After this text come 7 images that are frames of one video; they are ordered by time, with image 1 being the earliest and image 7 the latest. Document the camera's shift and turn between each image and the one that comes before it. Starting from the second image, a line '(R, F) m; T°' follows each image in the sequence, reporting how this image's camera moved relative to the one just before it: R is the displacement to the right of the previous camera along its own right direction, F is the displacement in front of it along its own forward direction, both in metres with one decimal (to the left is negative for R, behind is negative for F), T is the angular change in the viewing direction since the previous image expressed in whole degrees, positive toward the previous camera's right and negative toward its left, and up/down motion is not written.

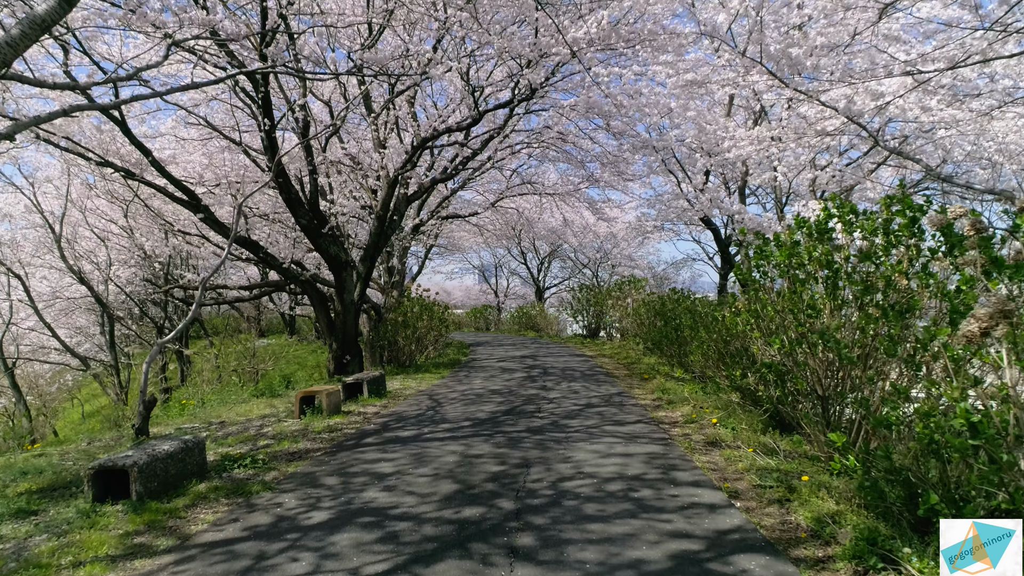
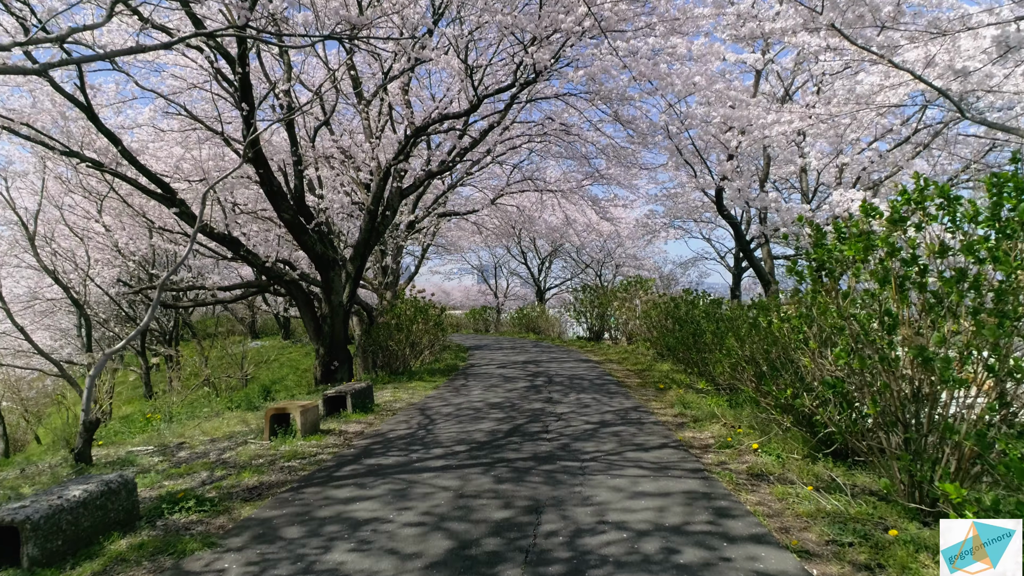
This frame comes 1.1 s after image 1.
(0.0, +0.9) m; 0°
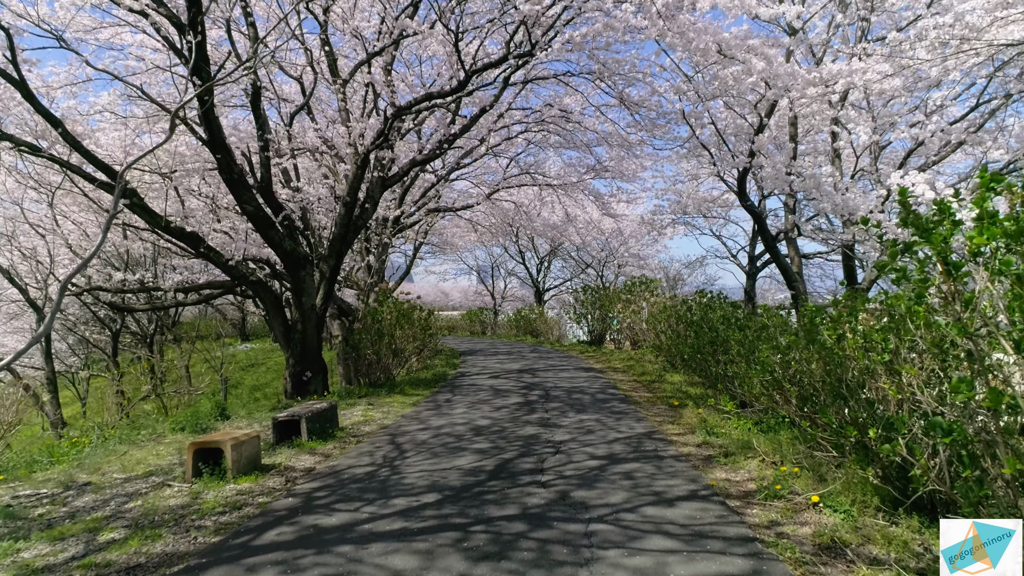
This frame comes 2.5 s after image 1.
(+0.1, +1.2) m; 0°
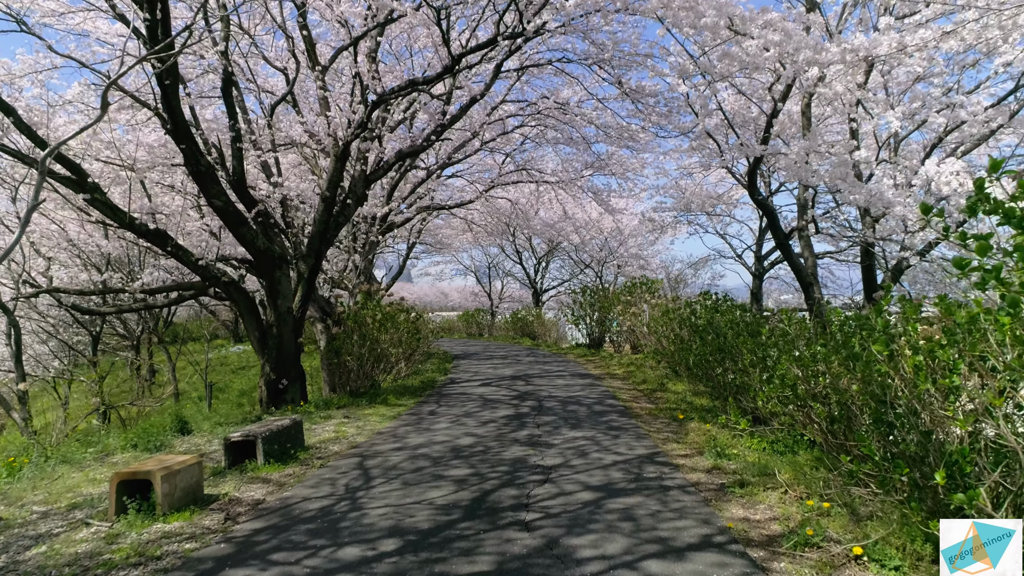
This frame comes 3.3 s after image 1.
(+0.1, +0.7) m; 0°
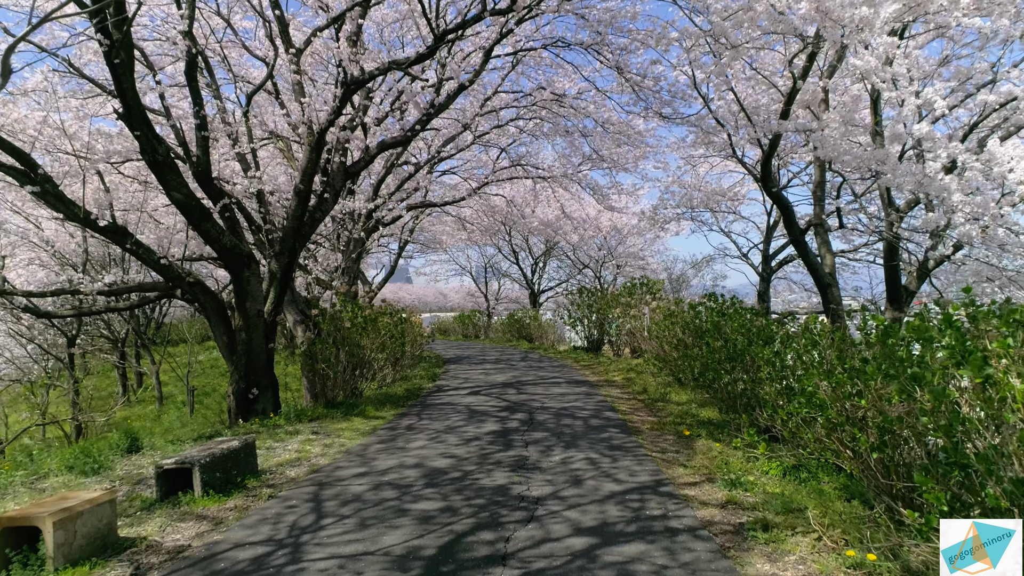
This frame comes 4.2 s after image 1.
(+0.2, +0.7) m; 0°
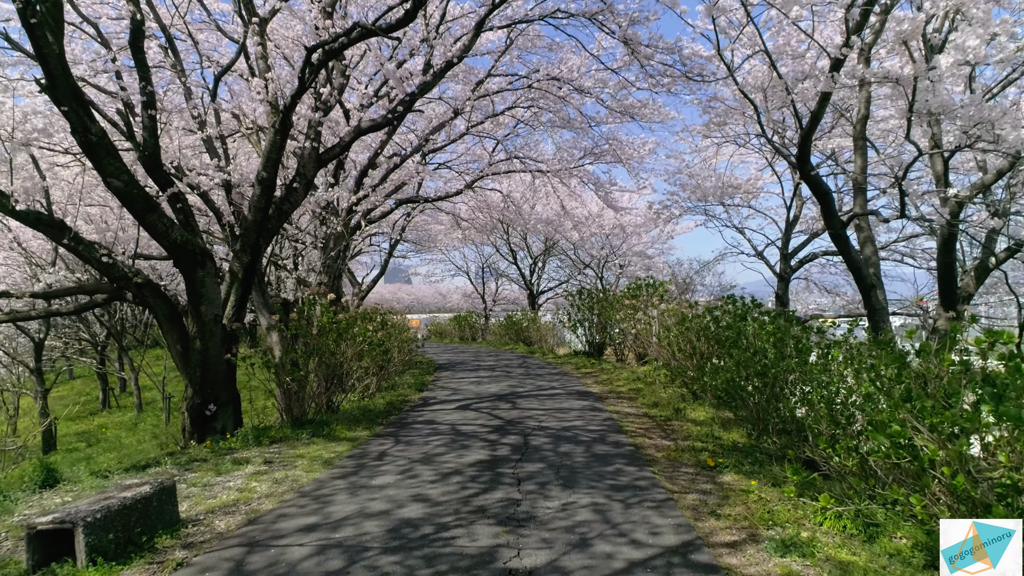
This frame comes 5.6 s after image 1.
(+0.1, +1.1) m; 0°
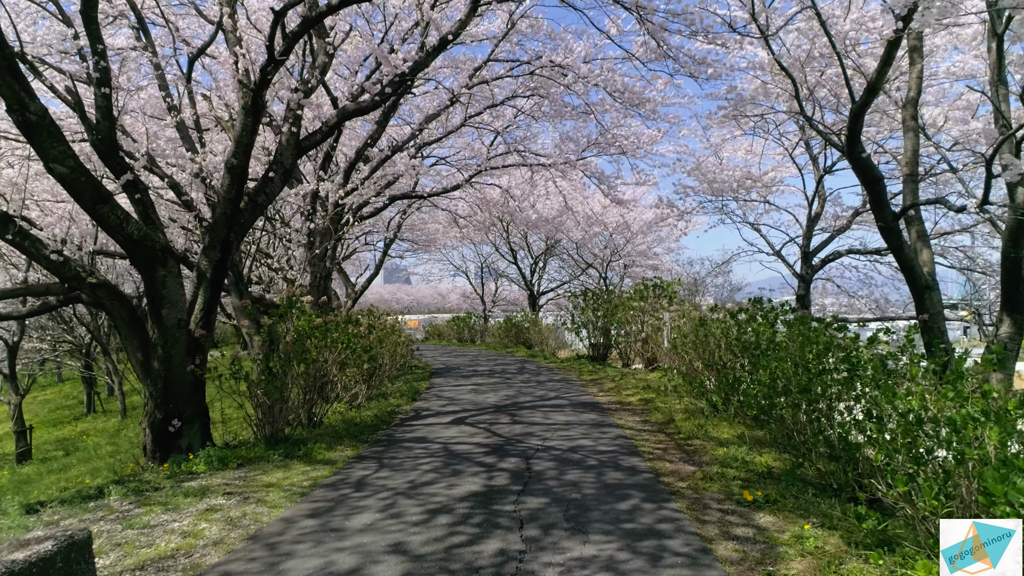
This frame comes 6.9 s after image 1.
(0.0, +0.8) m; 0°
